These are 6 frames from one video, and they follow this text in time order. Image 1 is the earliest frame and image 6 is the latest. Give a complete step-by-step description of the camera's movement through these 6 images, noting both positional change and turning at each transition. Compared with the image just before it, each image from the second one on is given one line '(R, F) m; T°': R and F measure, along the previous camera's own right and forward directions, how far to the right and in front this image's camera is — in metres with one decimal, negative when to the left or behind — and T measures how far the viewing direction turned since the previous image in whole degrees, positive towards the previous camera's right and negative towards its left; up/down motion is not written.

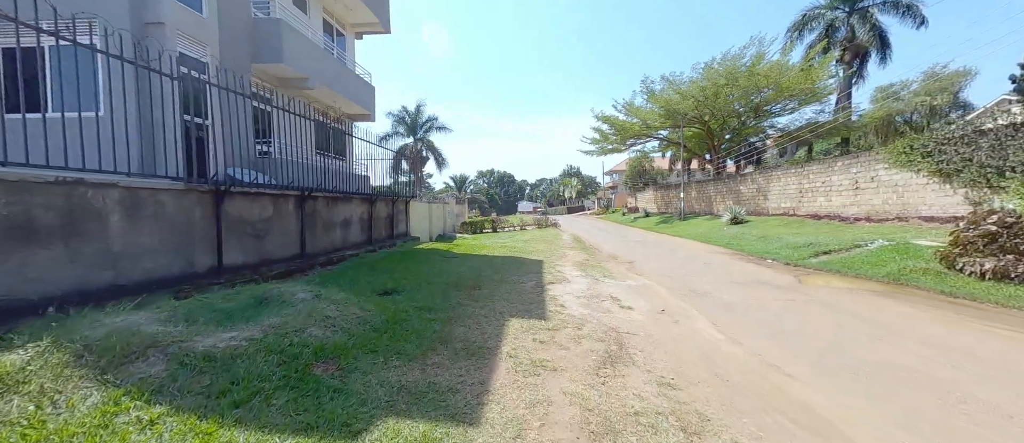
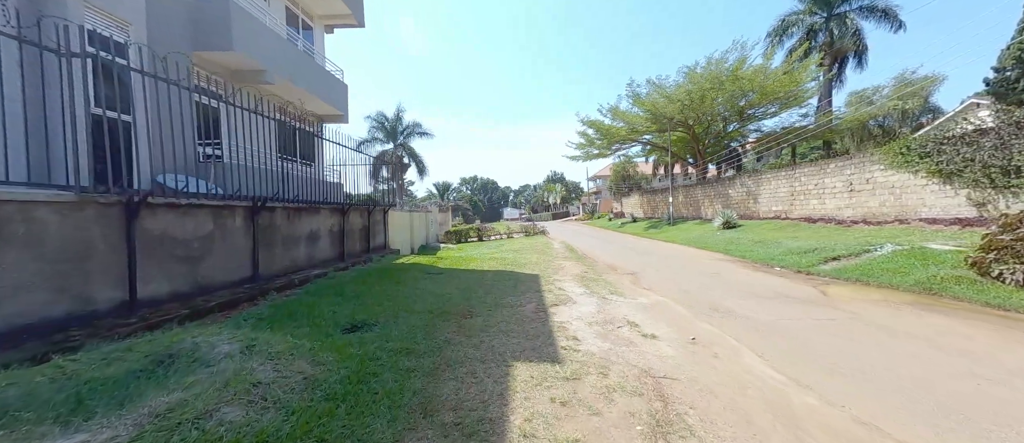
(-0.2, +0.9) m; +3°
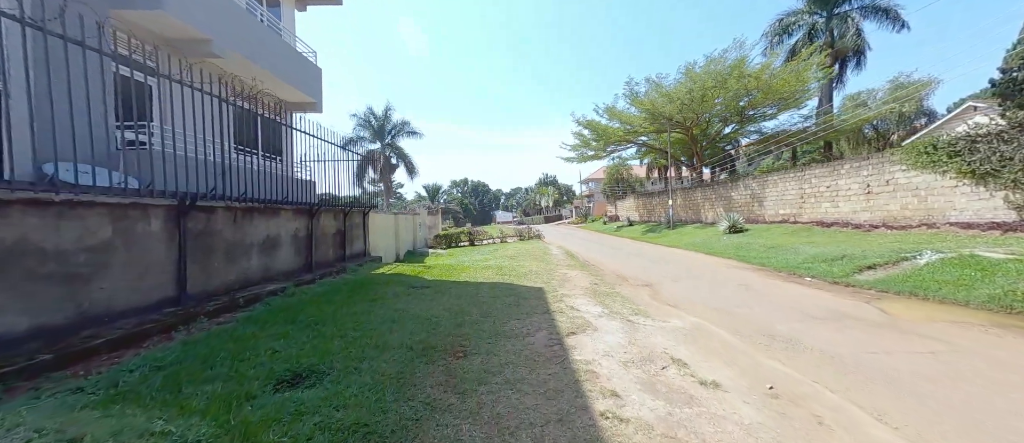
(-0.2, +1.1) m; +1°
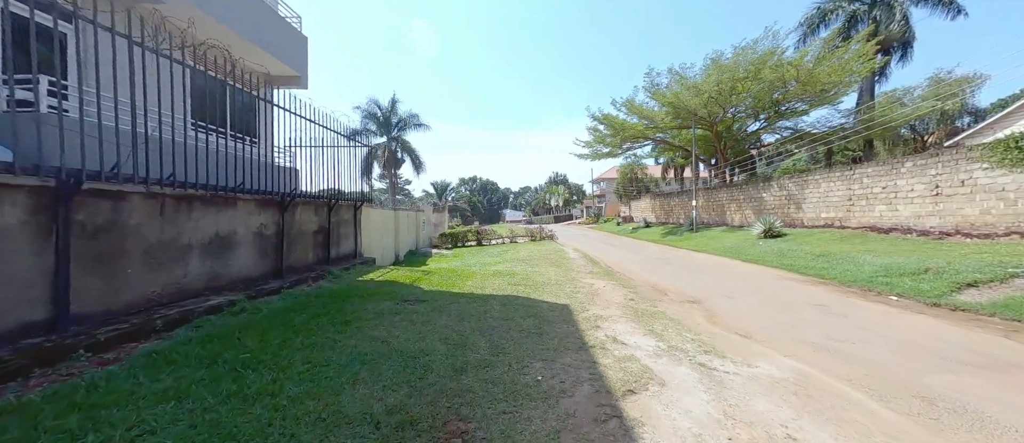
(-0.2, +1.4) m; -1°
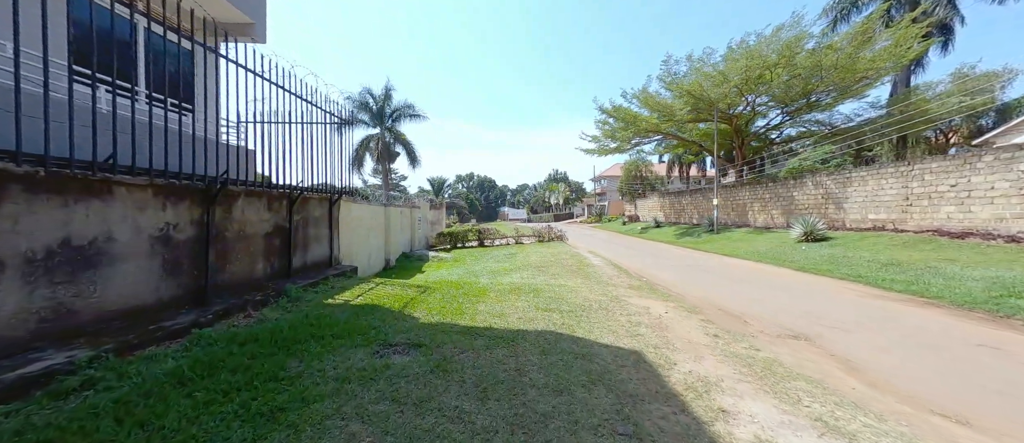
(-0.4, +1.8) m; +1°
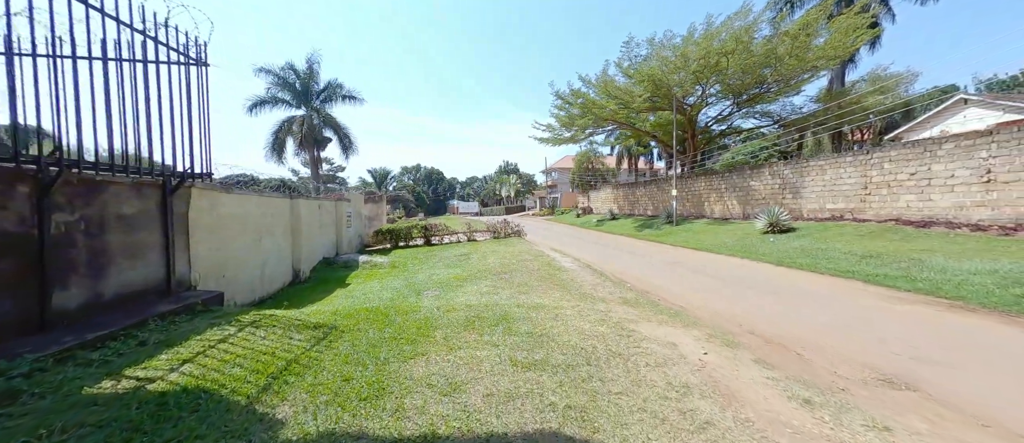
(-0.1, +1.9) m; +8°
